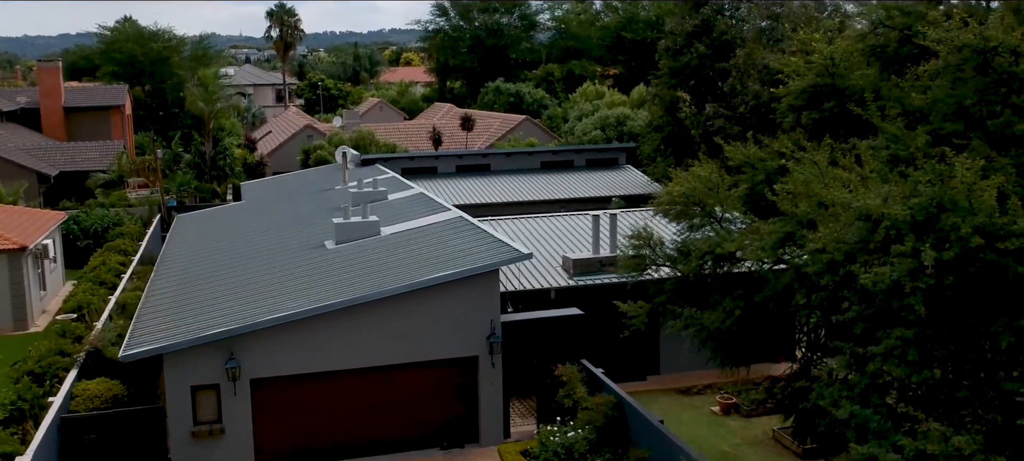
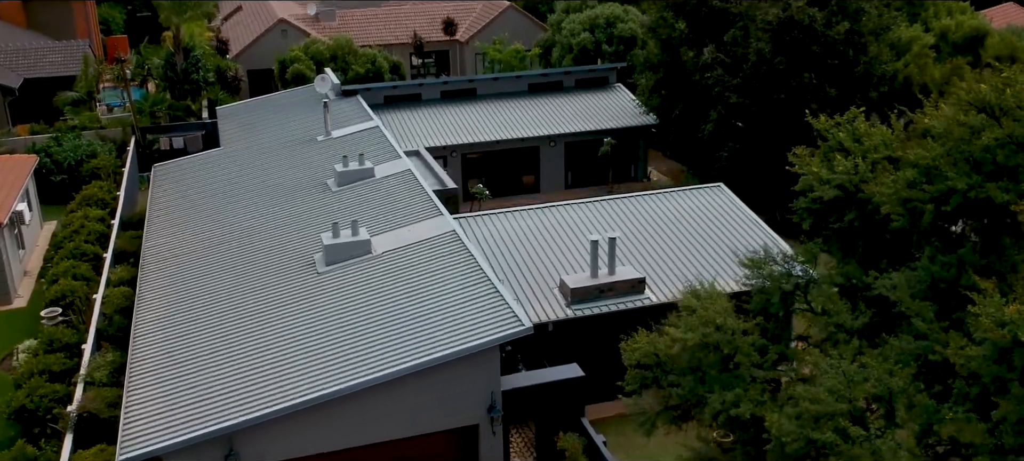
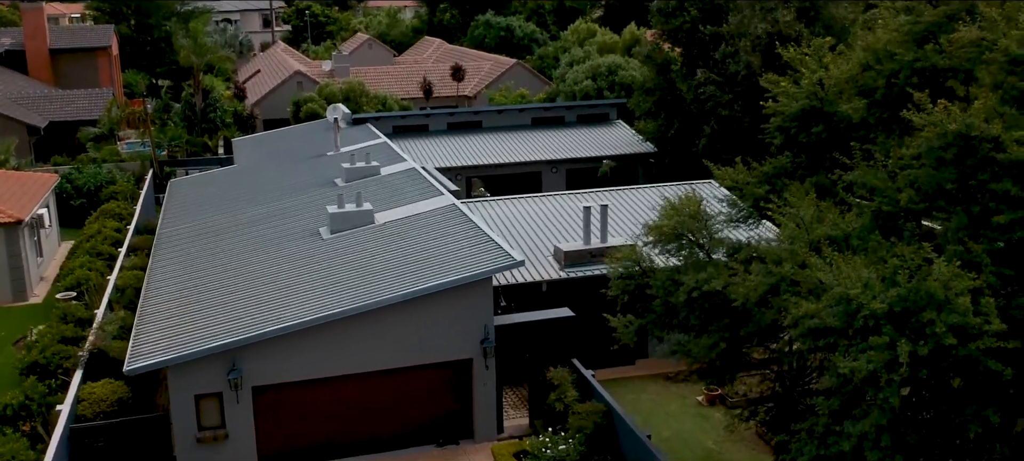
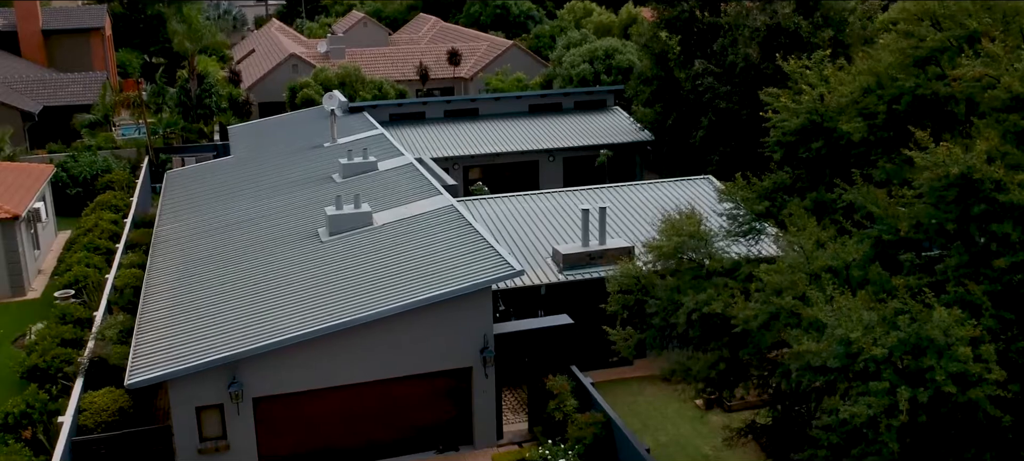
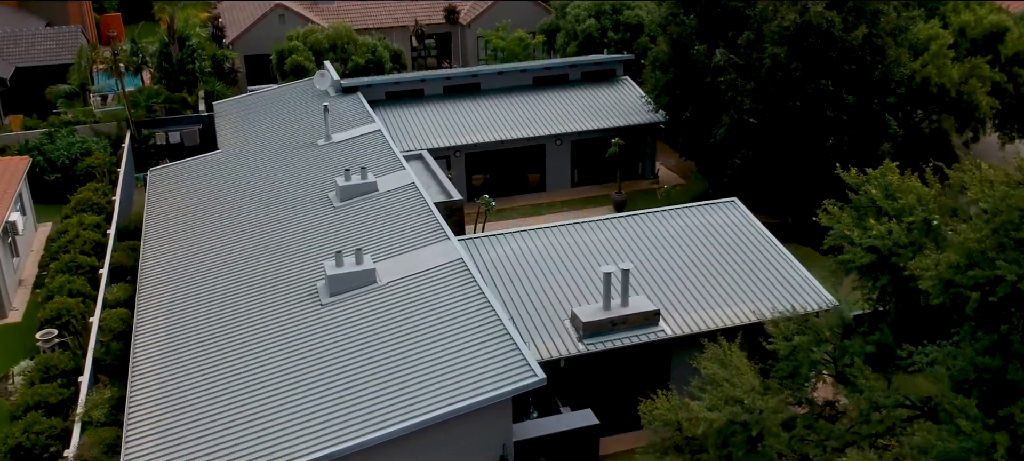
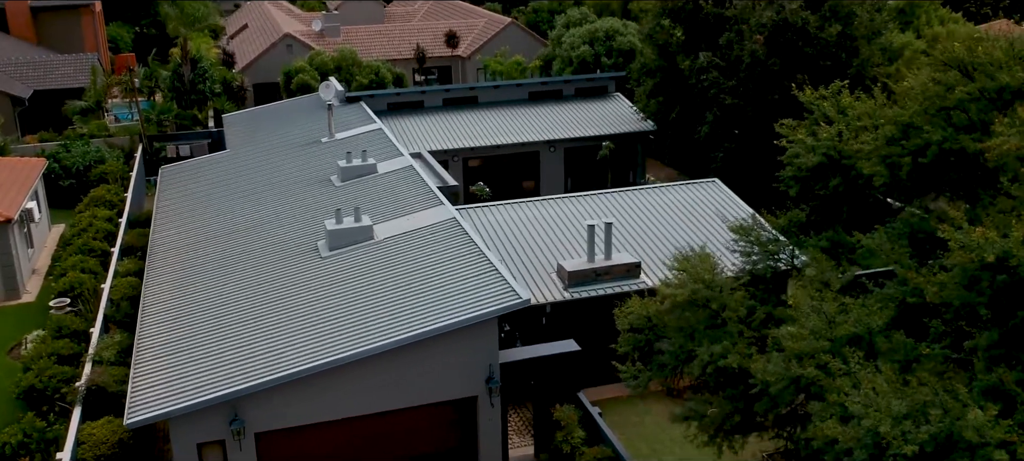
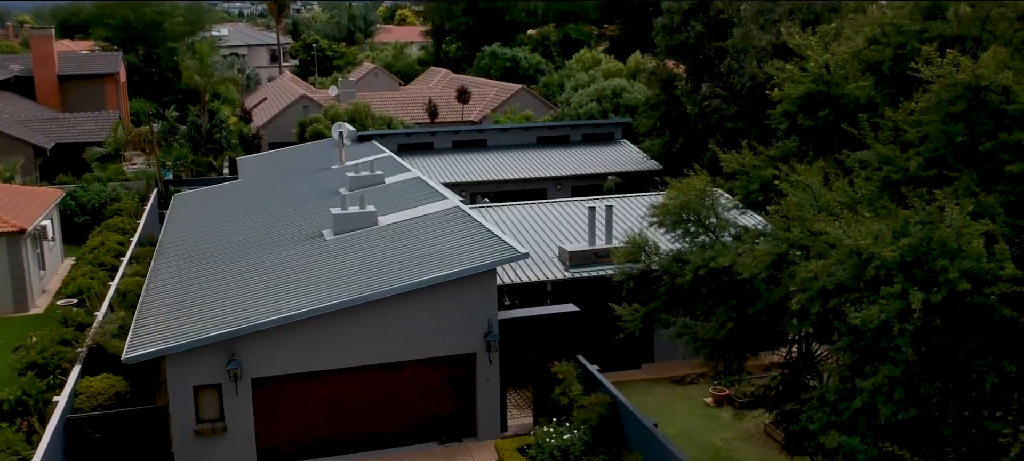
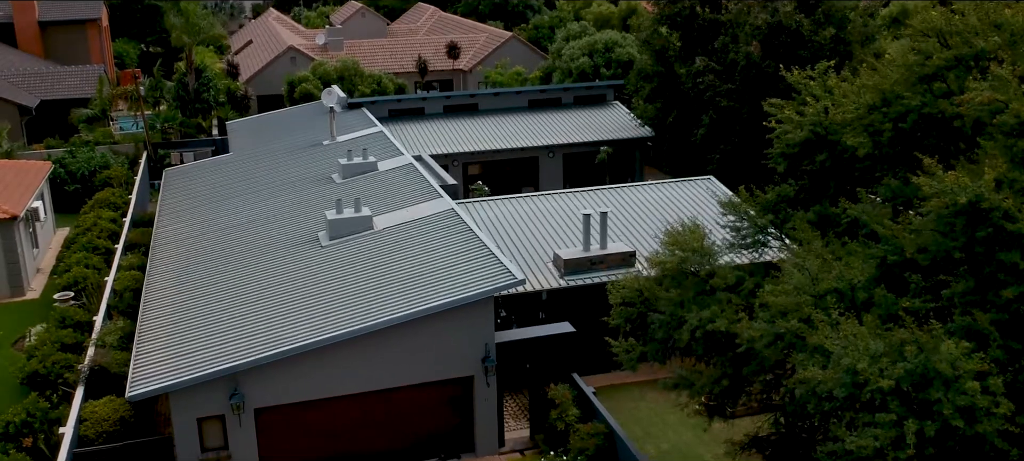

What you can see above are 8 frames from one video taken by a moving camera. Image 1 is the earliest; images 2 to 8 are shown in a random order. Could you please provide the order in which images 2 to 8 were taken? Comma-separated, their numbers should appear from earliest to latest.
7, 3, 4, 8, 6, 2, 5
